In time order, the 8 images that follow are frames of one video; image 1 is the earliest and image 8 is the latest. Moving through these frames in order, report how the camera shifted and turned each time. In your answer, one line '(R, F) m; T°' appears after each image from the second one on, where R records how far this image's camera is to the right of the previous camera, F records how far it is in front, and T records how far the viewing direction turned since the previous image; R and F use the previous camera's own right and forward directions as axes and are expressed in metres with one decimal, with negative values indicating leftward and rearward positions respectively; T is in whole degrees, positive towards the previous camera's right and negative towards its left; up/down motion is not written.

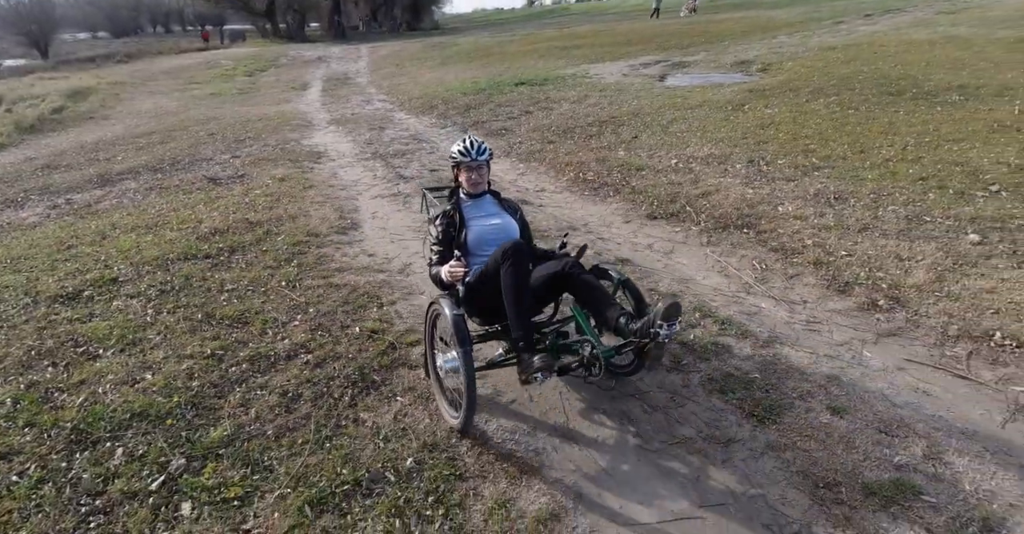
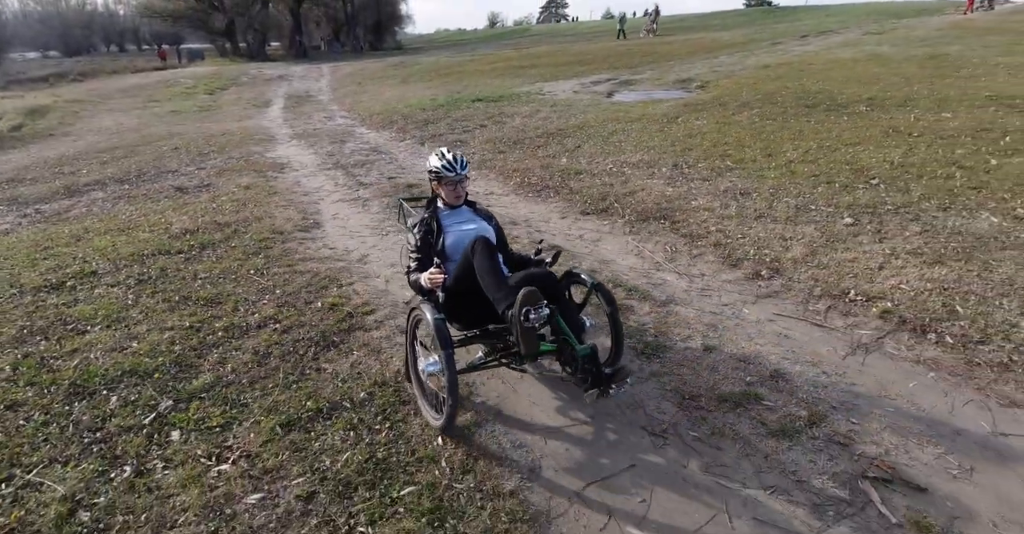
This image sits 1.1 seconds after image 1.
(+0.2, -0.7) m; +3°
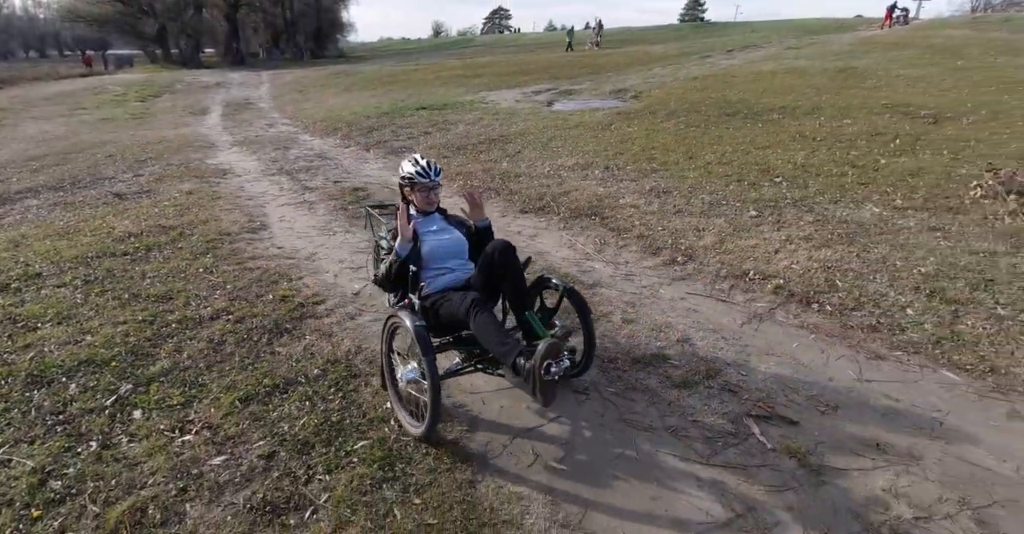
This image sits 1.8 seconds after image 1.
(+0.1, -0.4) m; +5°
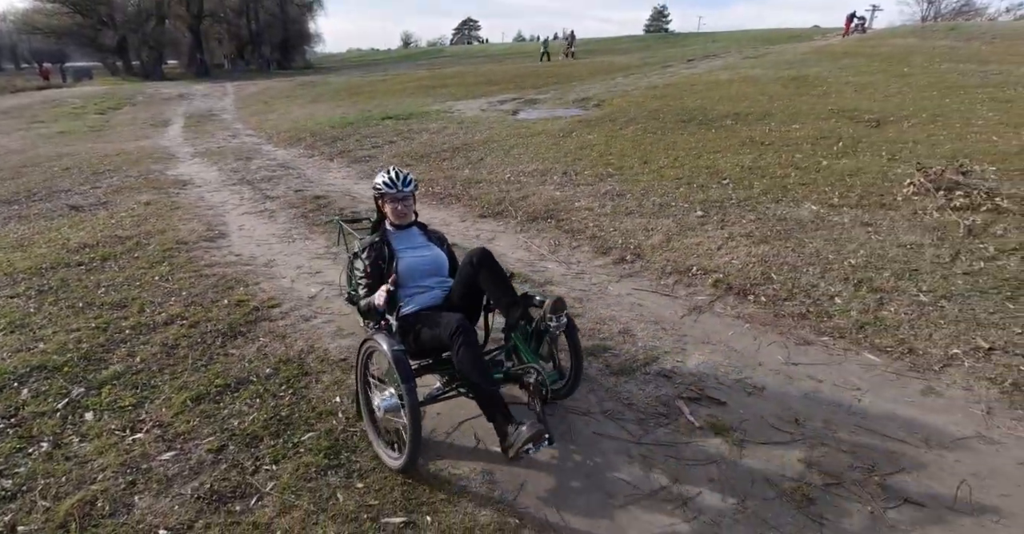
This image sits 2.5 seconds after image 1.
(+0.2, -0.2) m; +3°
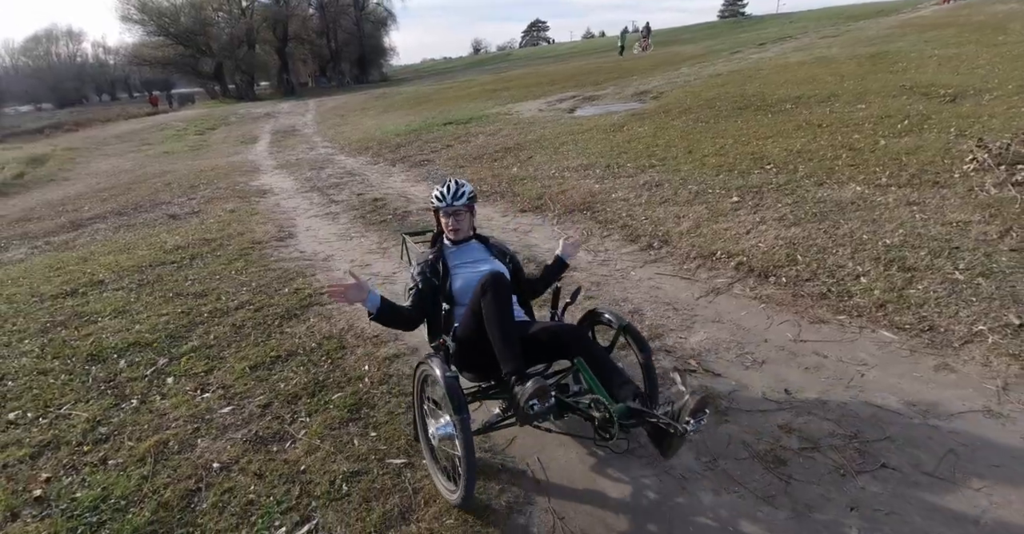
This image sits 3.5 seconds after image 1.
(+0.5, -0.3) m; -8°
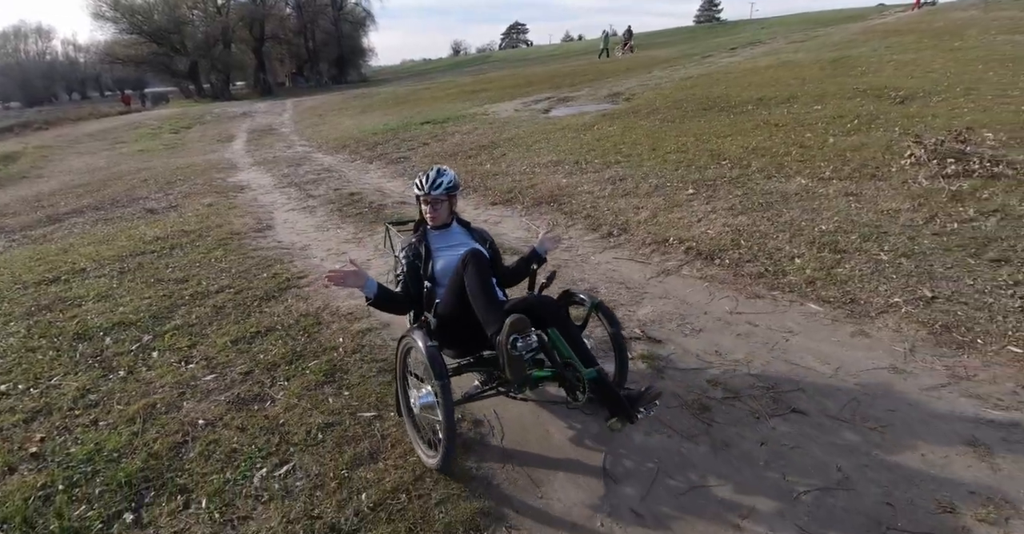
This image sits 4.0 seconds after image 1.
(+0.1, -0.4) m; +2°
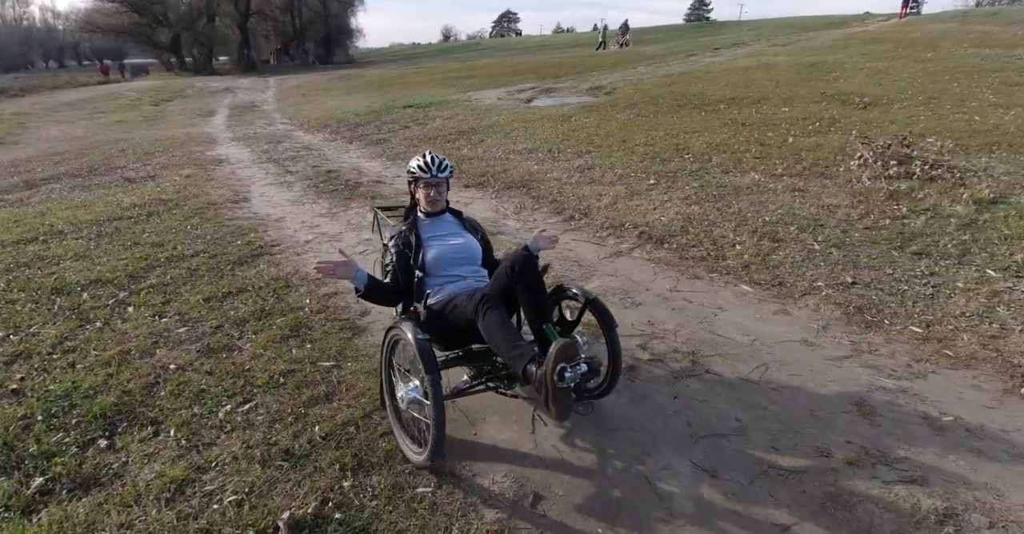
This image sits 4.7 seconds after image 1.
(+0.2, -0.4) m; +2°
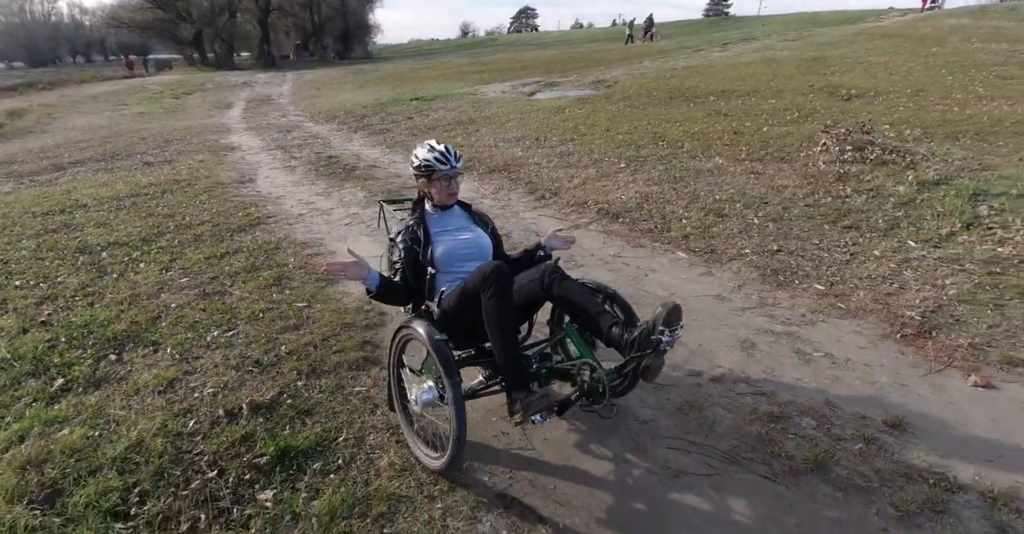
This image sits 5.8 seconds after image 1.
(+0.5, -0.6) m; -2°
